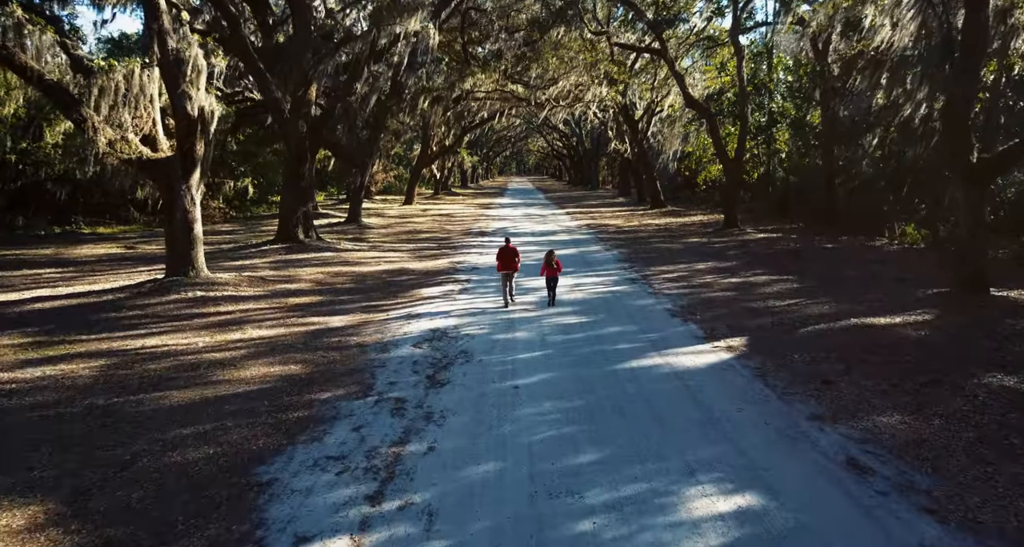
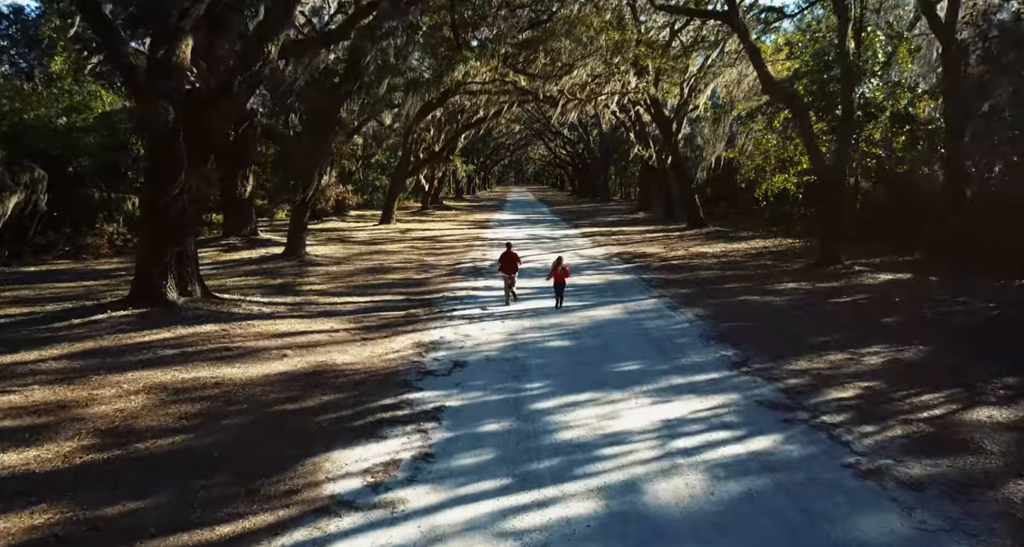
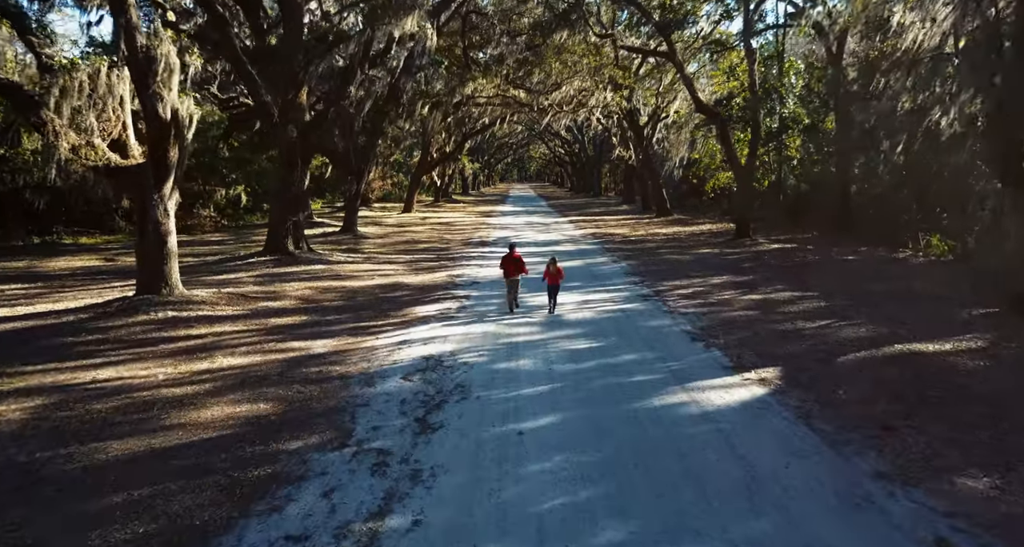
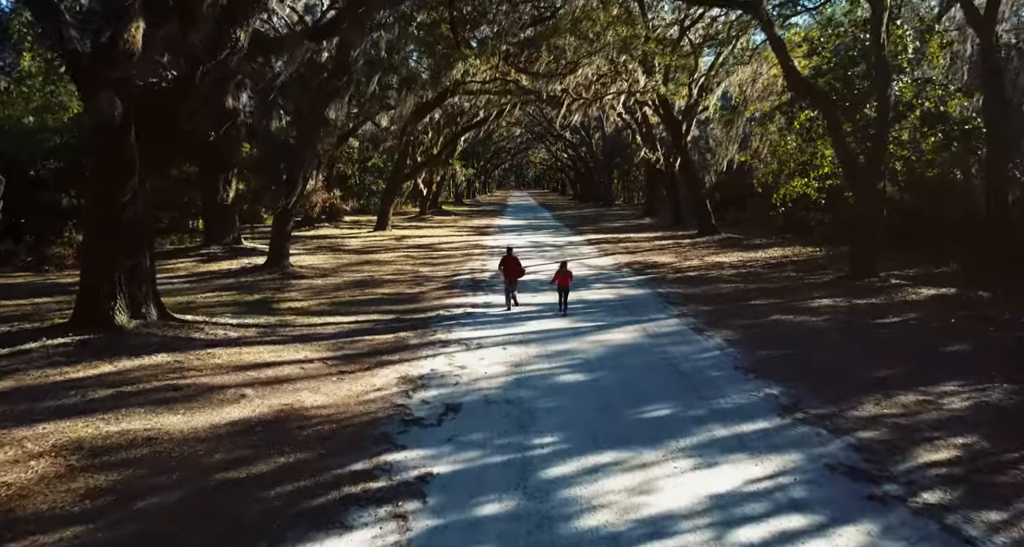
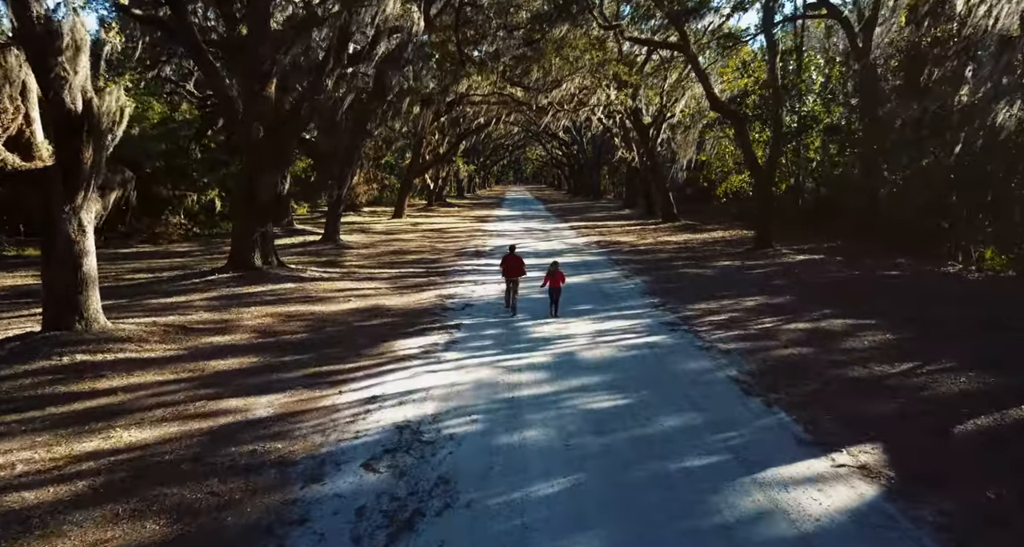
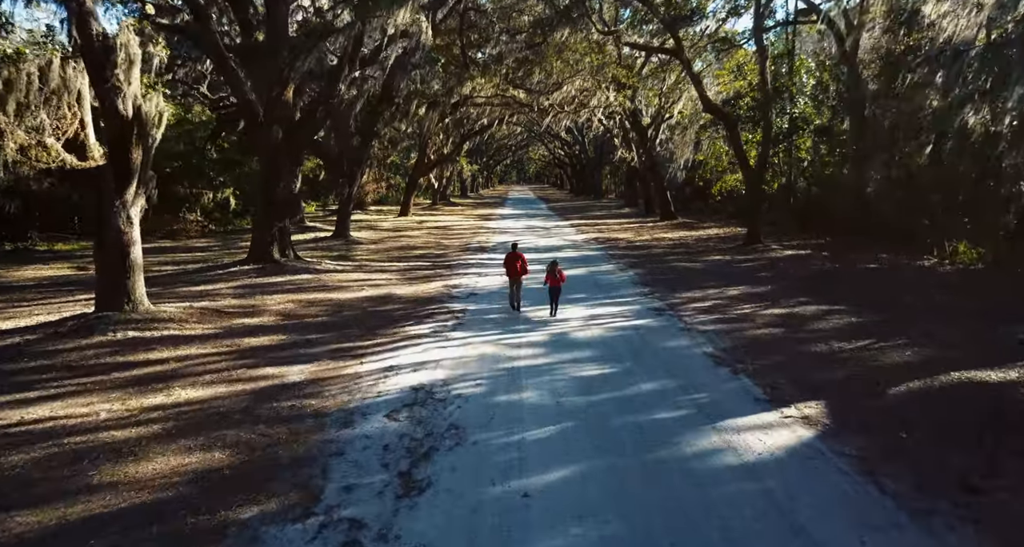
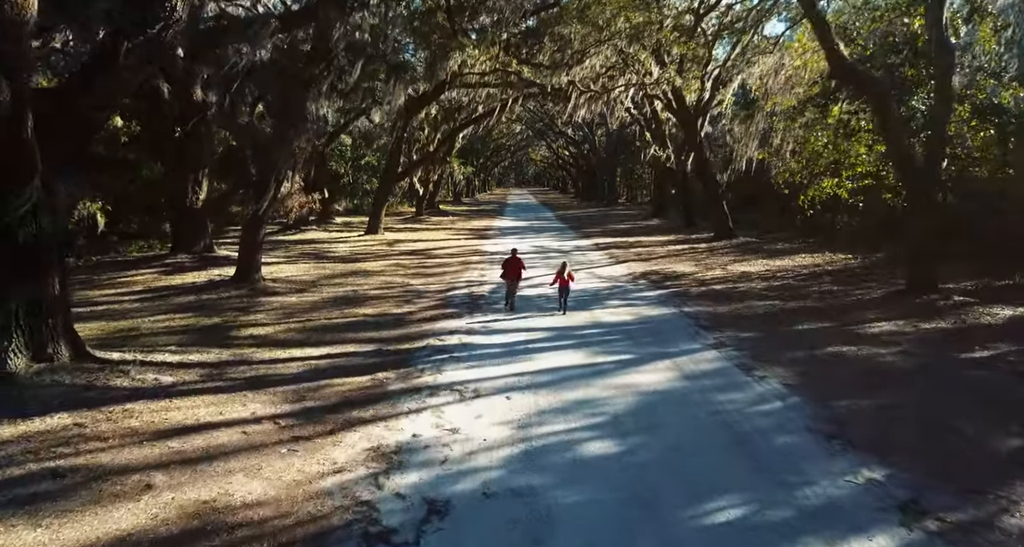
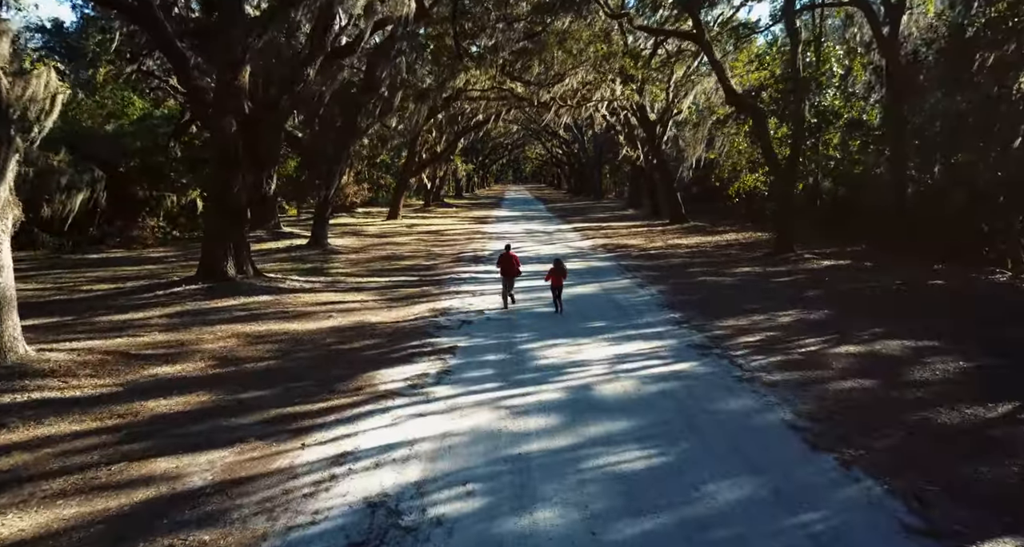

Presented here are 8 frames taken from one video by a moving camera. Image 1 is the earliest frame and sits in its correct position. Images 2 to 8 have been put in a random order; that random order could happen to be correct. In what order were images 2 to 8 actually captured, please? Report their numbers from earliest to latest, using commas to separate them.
3, 6, 5, 8, 2, 4, 7
